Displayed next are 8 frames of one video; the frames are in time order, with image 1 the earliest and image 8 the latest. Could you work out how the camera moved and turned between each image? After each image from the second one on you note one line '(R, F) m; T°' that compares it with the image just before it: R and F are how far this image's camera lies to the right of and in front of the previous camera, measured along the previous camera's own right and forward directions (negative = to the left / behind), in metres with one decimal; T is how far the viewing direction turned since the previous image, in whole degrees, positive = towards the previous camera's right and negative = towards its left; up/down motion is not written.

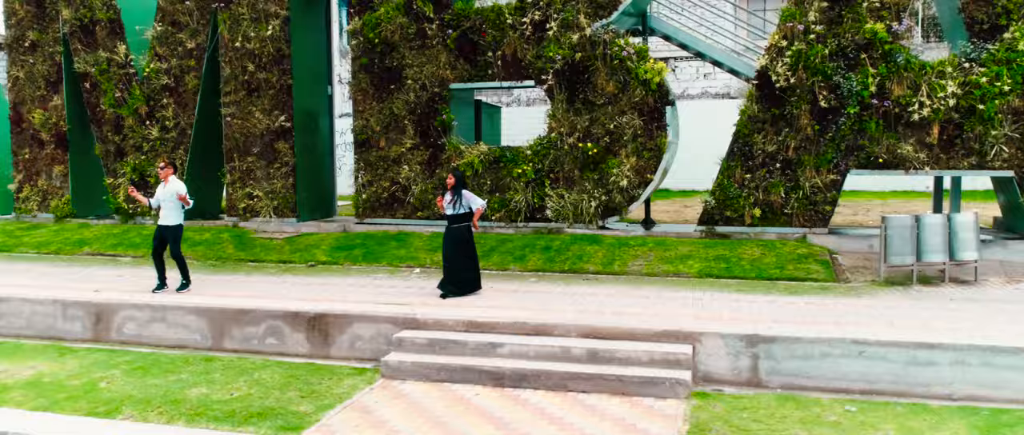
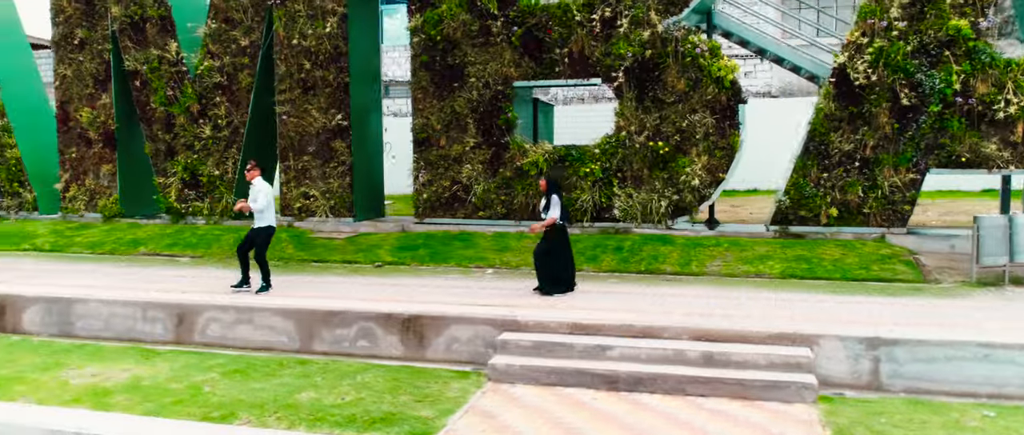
(-0.8, +0.2) m; 0°
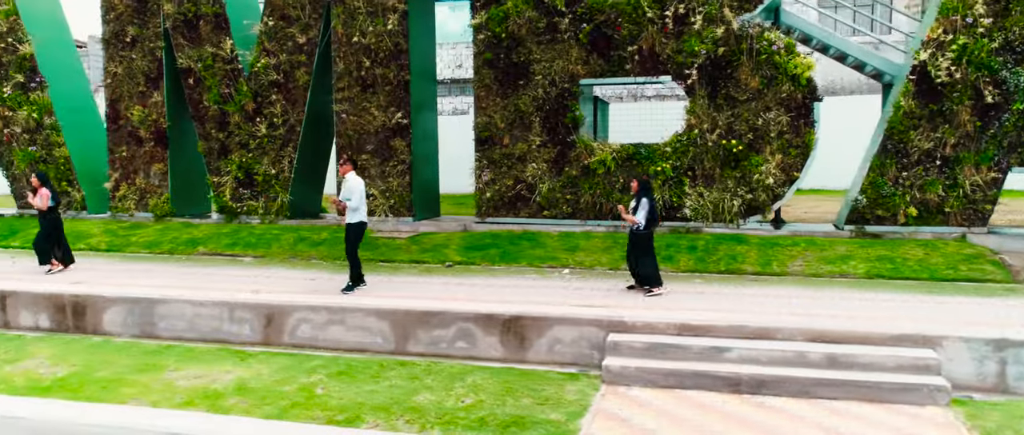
(-0.9, +0.1) m; 0°
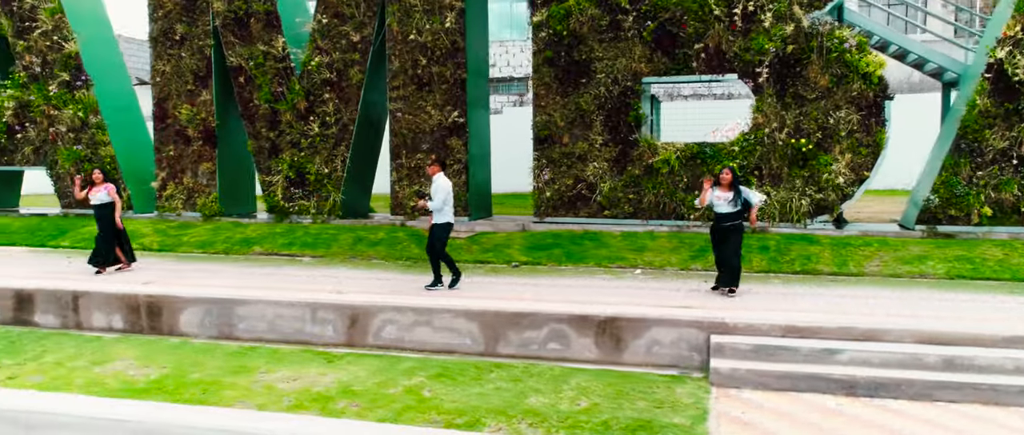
(-0.8, +0.1) m; 0°
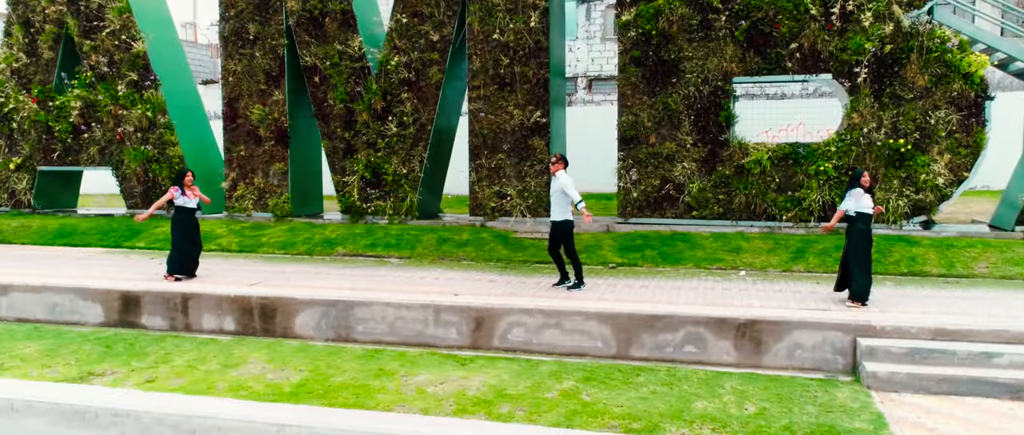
(-1.1, +0.1) m; 0°
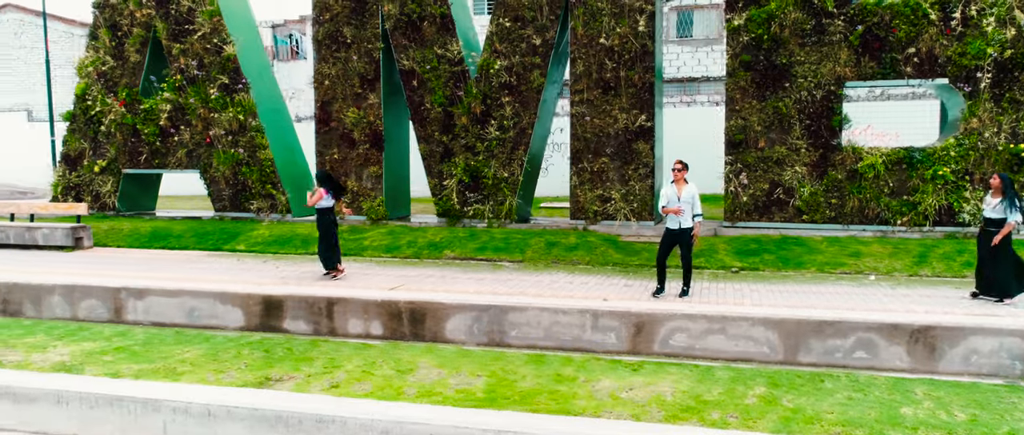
(-1.4, 0.0) m; 0°
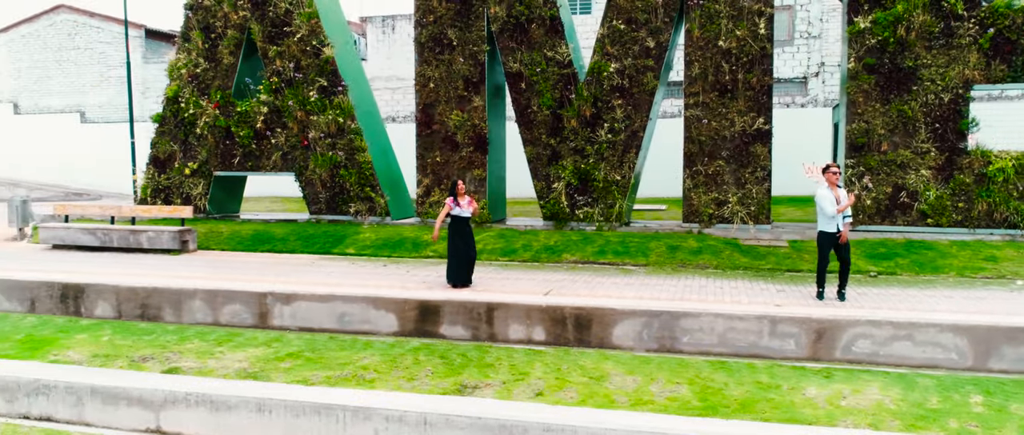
(-1.6, +0.1) m; 0°
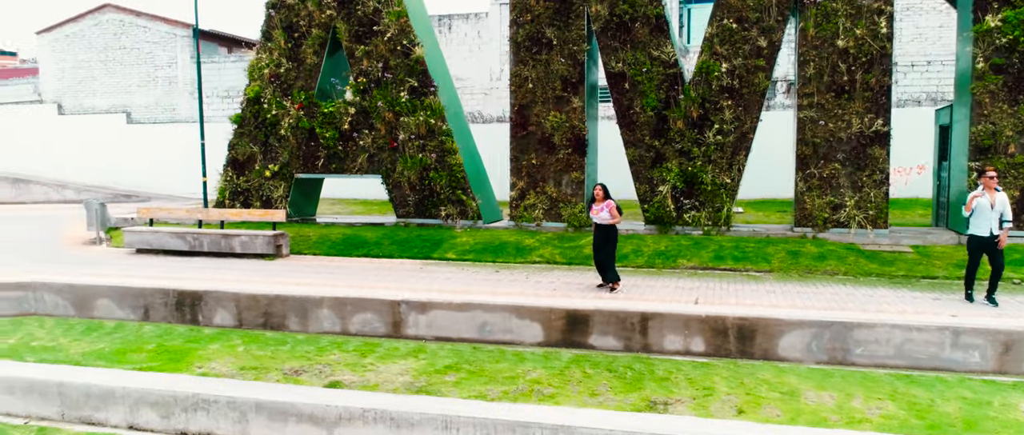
(-1.5, +0.3) m; 0°
